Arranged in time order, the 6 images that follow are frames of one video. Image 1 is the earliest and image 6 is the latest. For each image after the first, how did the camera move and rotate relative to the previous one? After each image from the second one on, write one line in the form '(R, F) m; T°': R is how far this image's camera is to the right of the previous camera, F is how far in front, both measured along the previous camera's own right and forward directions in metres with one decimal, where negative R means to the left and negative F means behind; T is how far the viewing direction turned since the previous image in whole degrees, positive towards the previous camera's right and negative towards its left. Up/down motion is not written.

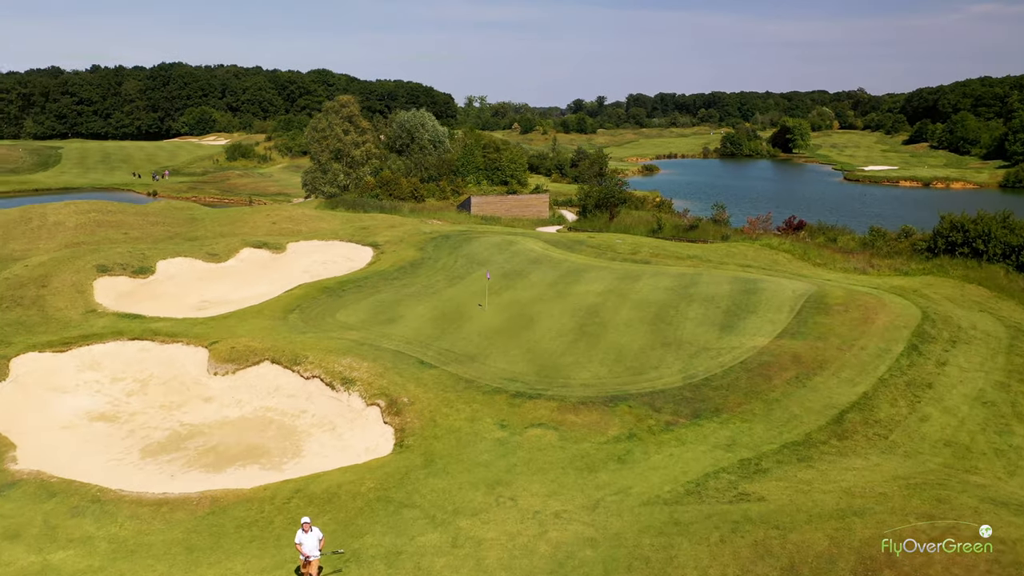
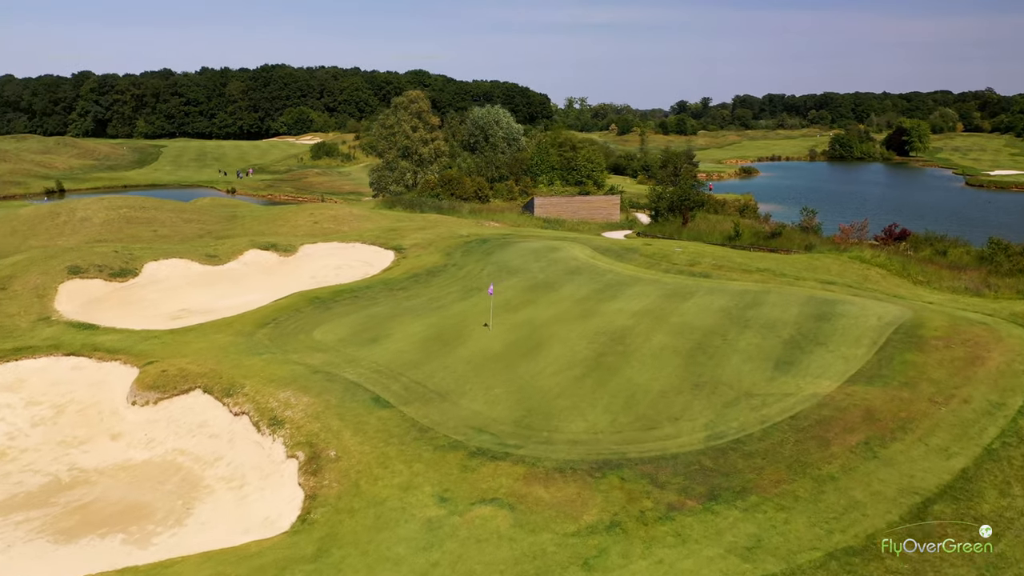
(+2.7, +5.3) m; -7°
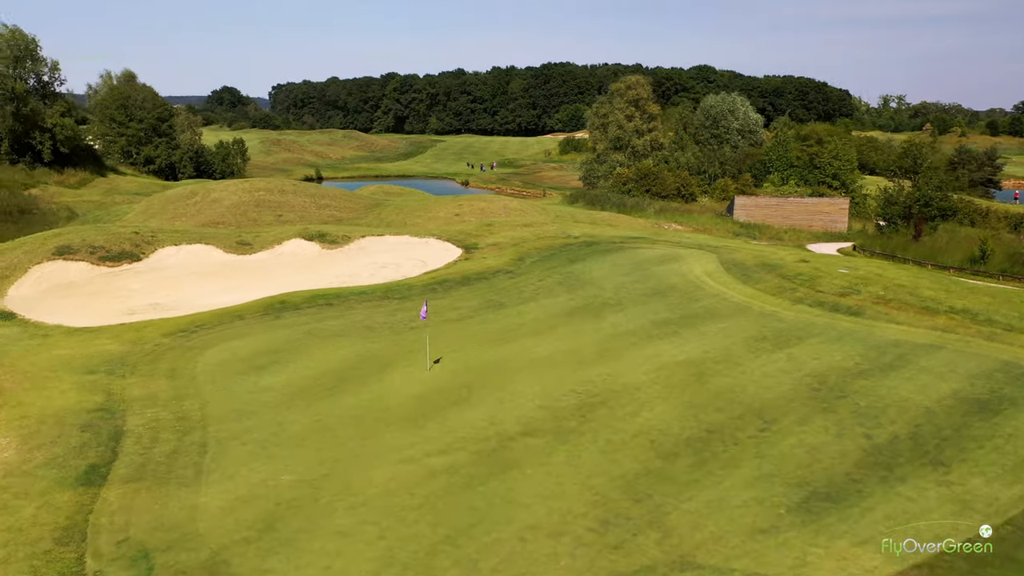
(+6.8, +9.3) m; -20°
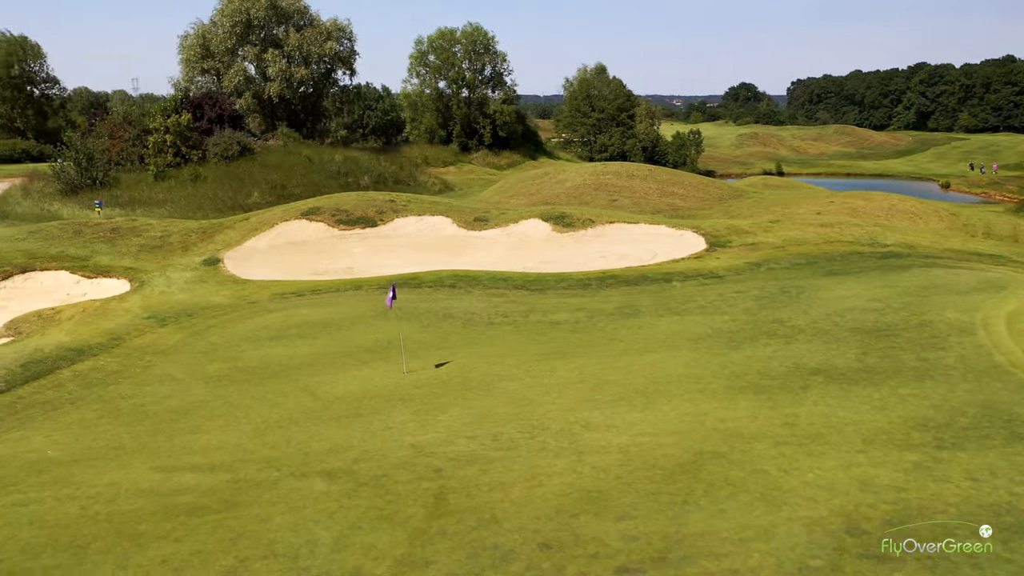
(+7.4, +6.7) m; -34°
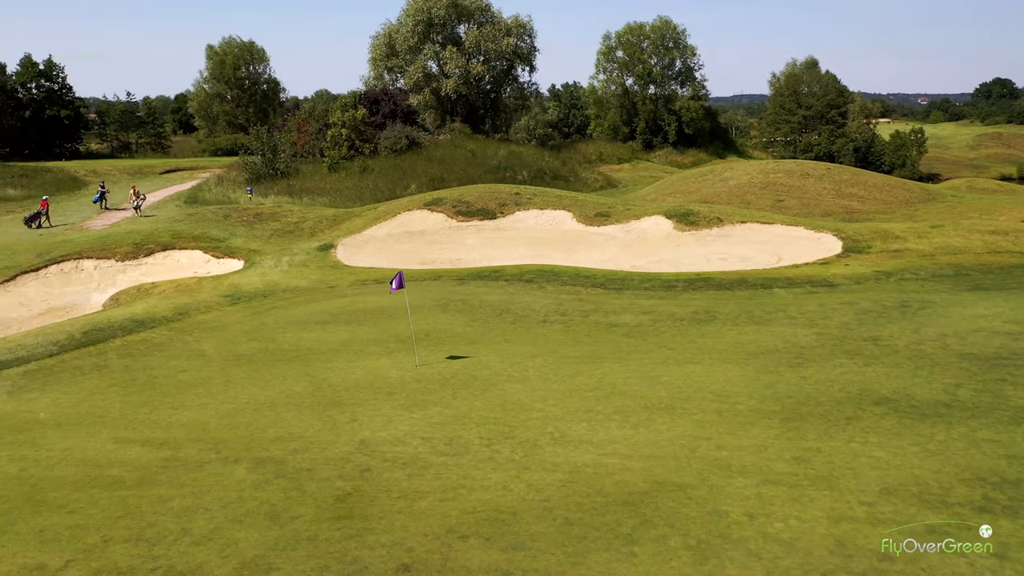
(+2.9, +1.4) m; -15°
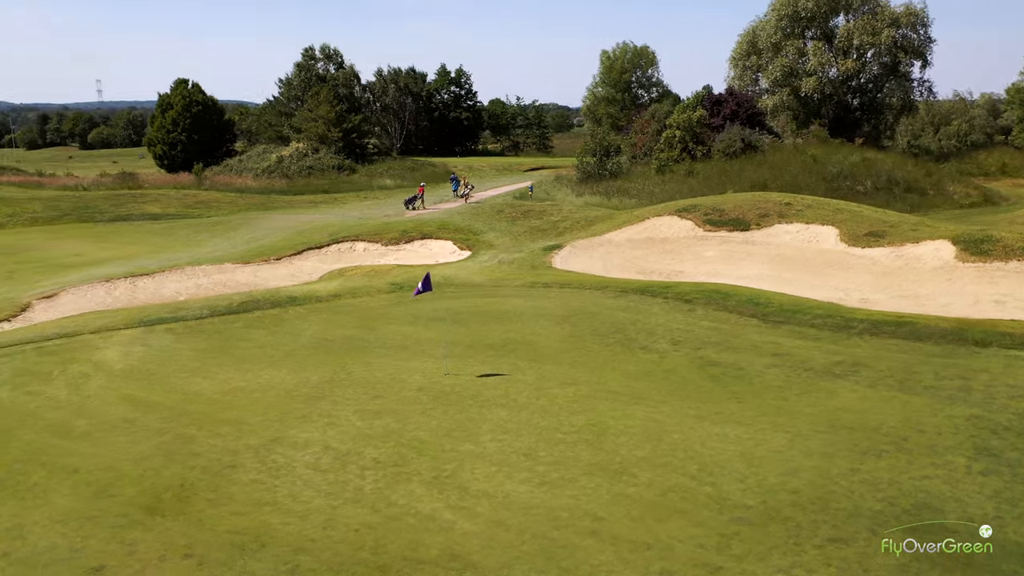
(+5.2, +2.8) m; -29°
